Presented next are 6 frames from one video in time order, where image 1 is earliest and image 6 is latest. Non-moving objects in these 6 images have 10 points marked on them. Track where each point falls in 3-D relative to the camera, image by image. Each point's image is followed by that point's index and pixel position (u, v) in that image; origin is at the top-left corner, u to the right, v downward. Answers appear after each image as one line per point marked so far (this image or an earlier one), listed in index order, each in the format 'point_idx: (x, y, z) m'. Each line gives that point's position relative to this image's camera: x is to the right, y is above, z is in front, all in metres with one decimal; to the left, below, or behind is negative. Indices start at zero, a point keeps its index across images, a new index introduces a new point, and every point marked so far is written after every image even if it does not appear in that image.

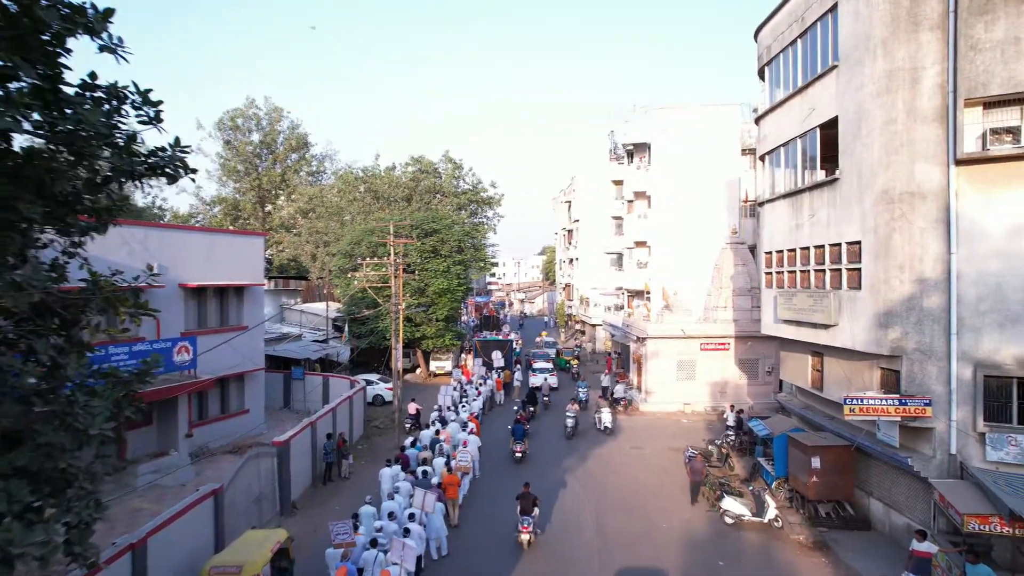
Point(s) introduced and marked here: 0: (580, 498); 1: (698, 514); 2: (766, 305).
0: (+1.7, -5.2, +15.7) m
1: (+4.2, -5.1, +14.2) m
2: (+6.8, -0.5, +16.9) m
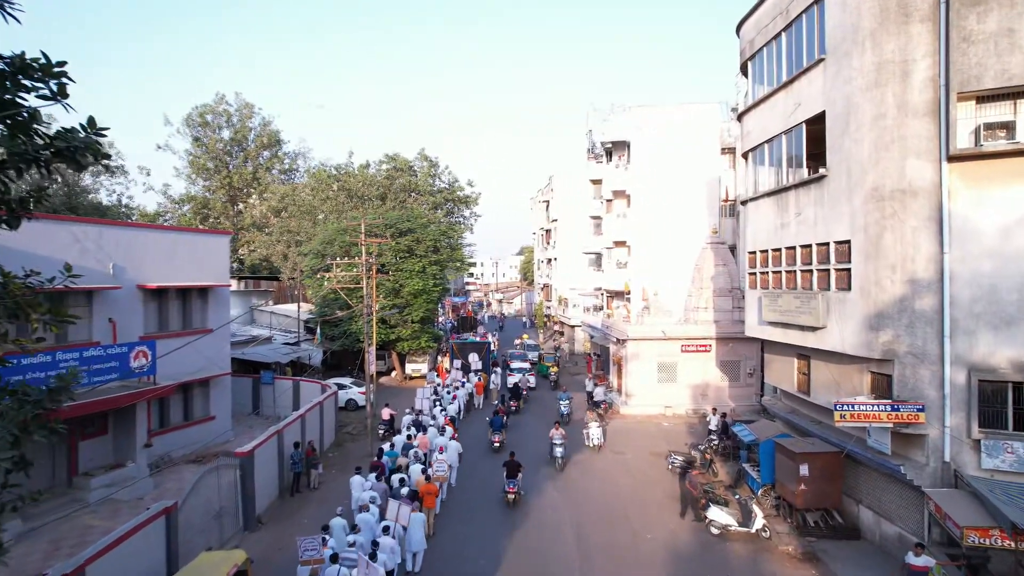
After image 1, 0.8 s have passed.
0: (+1.2, -5.3, +15.1) m
1: (+3.7, -5.1, +13.7) m
2: (+6.2, -0.5, +16.5) m
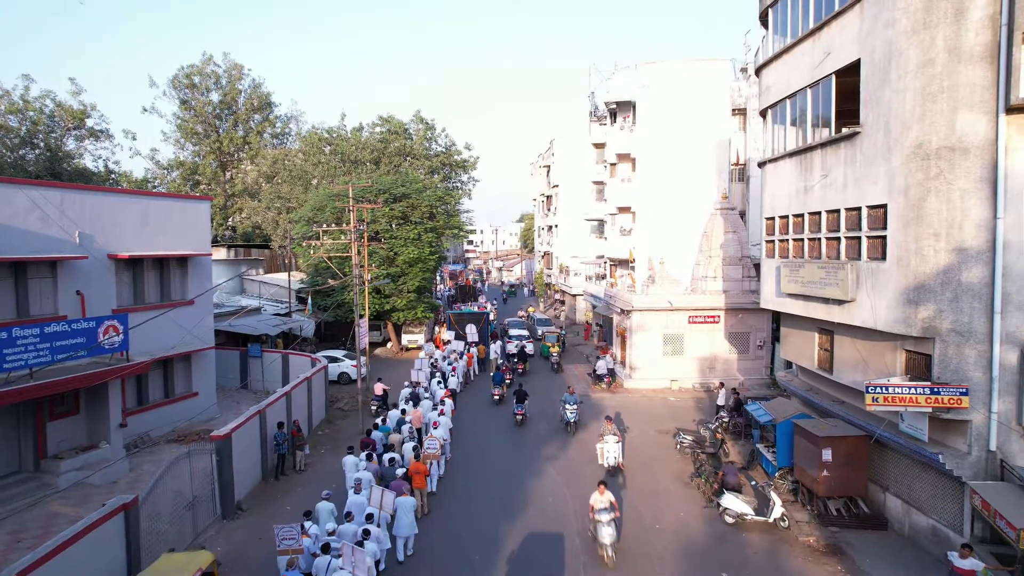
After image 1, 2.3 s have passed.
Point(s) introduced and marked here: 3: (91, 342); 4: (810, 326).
0: (+1.1, -4.6, +14.2) m
1: (+3.7, -4.5, +12.8) m
2: (+6.2, +0.3, +15.4) m
3: (-9.1, -1.1, +13.6) m
4: (+6.6, -0.8, +14.1) m
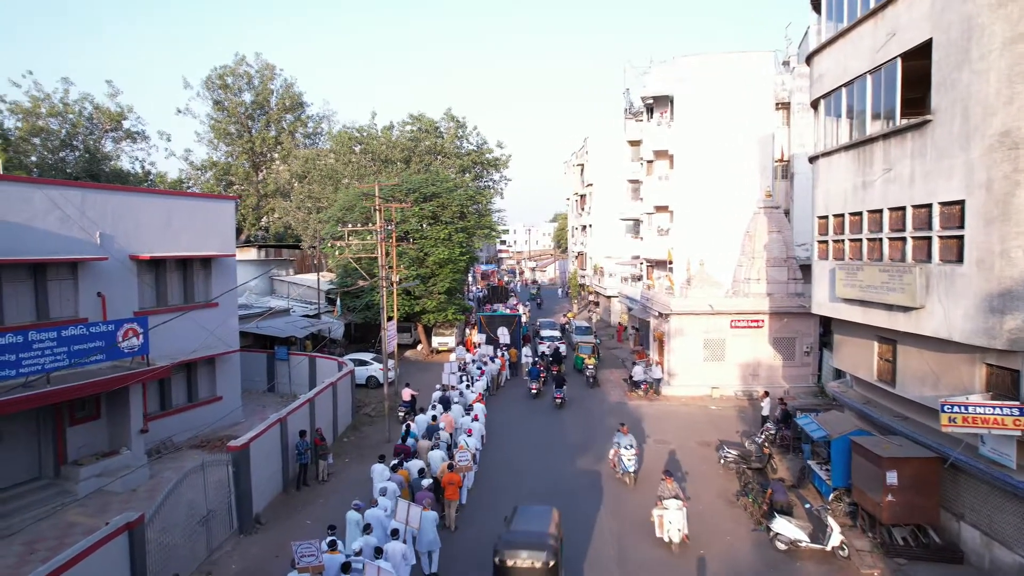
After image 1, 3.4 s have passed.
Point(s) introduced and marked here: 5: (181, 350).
0: (+1.8, -4.7, +13.3) m
1: (+4.3, -4.6, +11.8) m
2: (+6.9, +0.2, +14.2) m
3: (-8.4, -1.2, +13.2) m
4: (+7.3, -0.9, +12.9) m
5: (-8.5, -1.6, +16.3) m
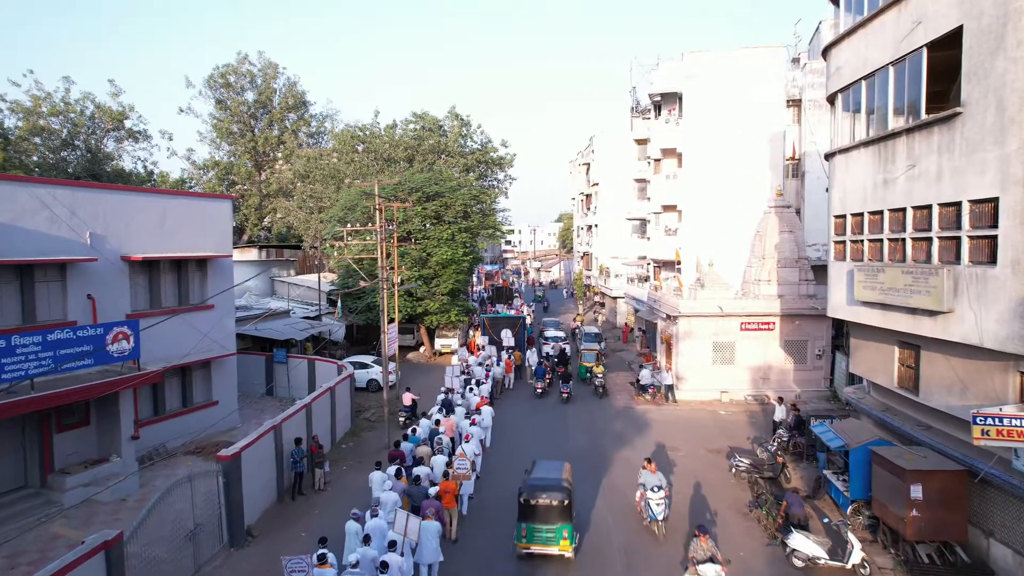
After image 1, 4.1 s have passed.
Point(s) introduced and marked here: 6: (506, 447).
0: (+1.8, -4.7, +12.8) m
1: (+4.3, -4.7, +11.2) m
2: (+7.0, +0.1, +13.6) m
3: (-8.4, -1.2, +12.8) m
4: (+7.3, -1.0, +12.3) m
5: (-8.4, -1.7, +15.9) m
6: (-0.2, -4.4, +17.9) m
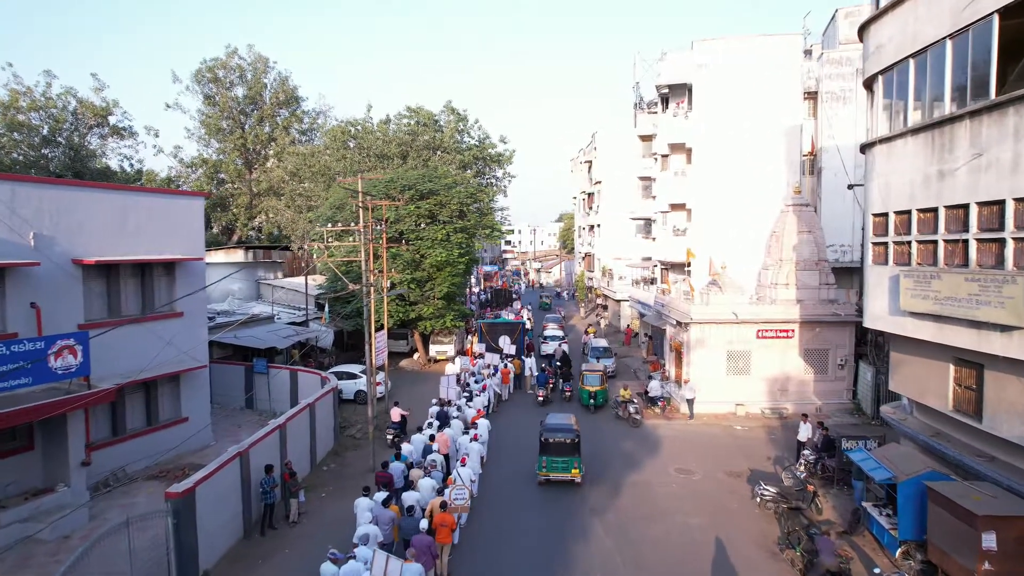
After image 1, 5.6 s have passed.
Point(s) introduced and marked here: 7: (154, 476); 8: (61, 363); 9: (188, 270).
0: (+1.8, -4.9, +11.2) m
1: (+4.3, -4.8, +9.6) m
2: (+6.9, 0.0, +12.0) m
3: (-8.4, -1.4, +11.2) m
4: (+7.3, -1.1, +10.8) m
5: (-8.5, -1.8, +14.3) m
6: (-0.2, -4.6, +16.3) m
7: (-8.0, -4.2, +14.2) m
8: (-8.2, -1.4, +11.6) m
9: (-8.0, +0.4, +15.7) m
